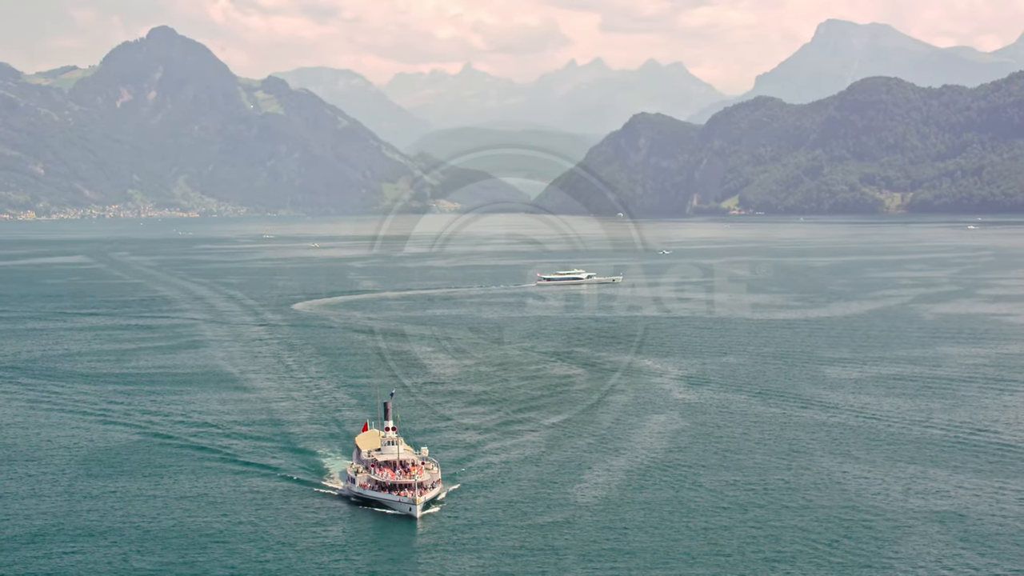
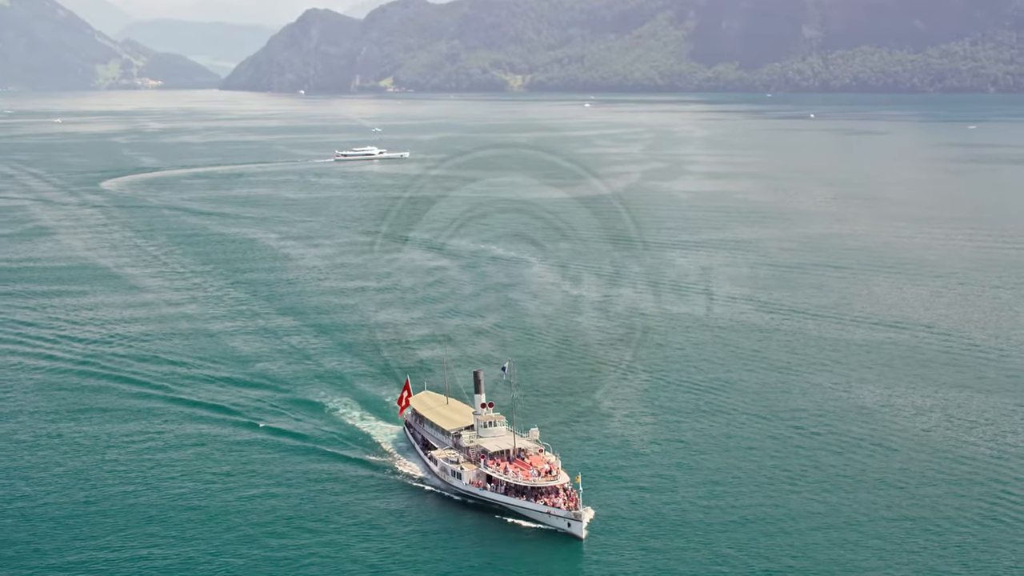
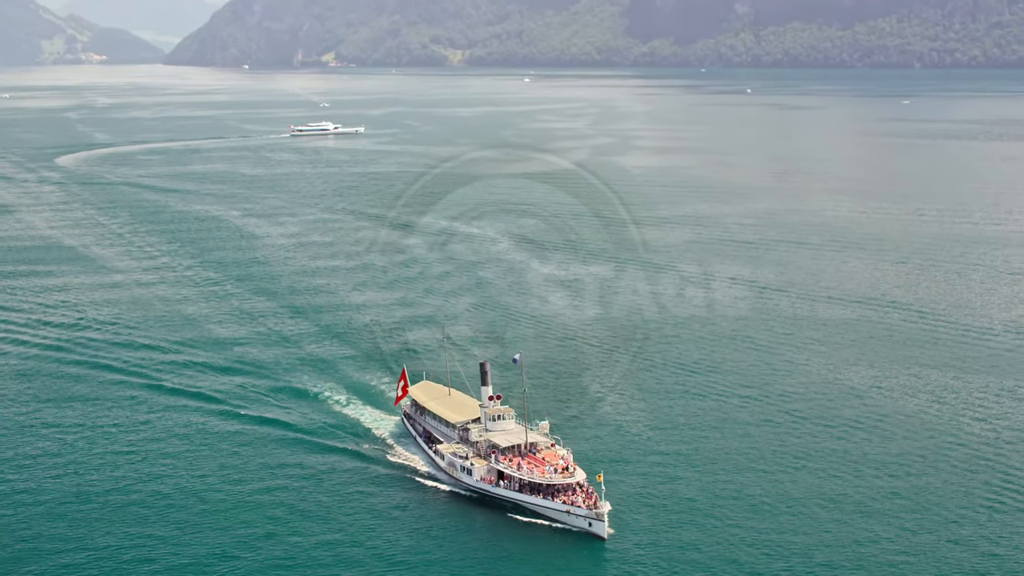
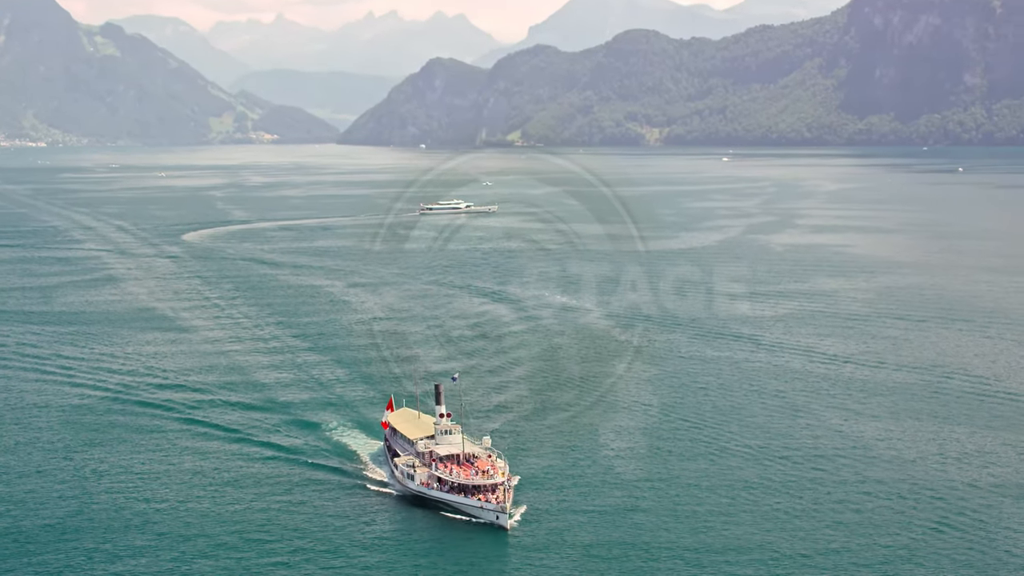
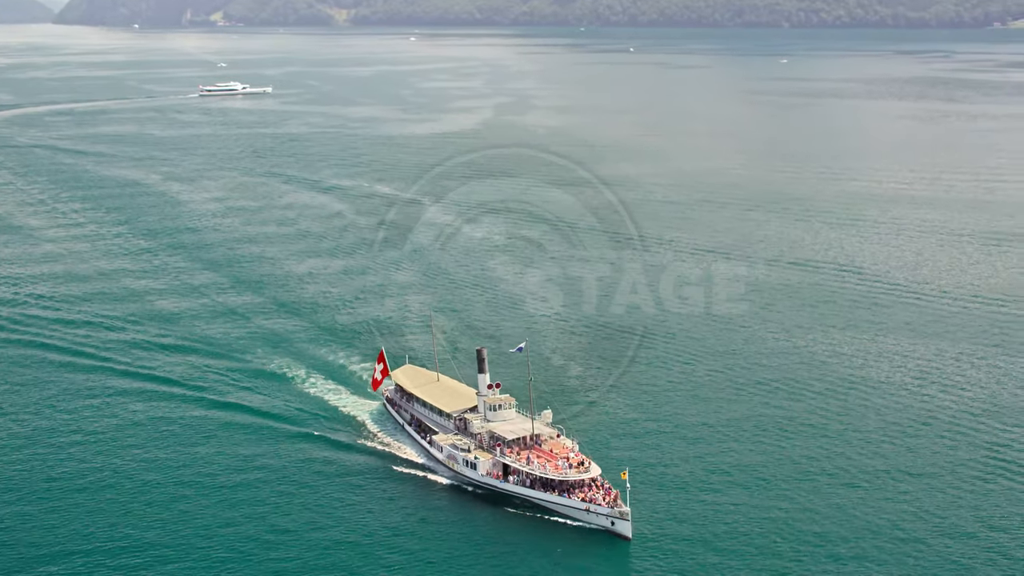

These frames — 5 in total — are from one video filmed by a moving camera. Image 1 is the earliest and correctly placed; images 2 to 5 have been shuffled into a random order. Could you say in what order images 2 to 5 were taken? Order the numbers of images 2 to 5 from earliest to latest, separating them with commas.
4, 2, 3, 5
